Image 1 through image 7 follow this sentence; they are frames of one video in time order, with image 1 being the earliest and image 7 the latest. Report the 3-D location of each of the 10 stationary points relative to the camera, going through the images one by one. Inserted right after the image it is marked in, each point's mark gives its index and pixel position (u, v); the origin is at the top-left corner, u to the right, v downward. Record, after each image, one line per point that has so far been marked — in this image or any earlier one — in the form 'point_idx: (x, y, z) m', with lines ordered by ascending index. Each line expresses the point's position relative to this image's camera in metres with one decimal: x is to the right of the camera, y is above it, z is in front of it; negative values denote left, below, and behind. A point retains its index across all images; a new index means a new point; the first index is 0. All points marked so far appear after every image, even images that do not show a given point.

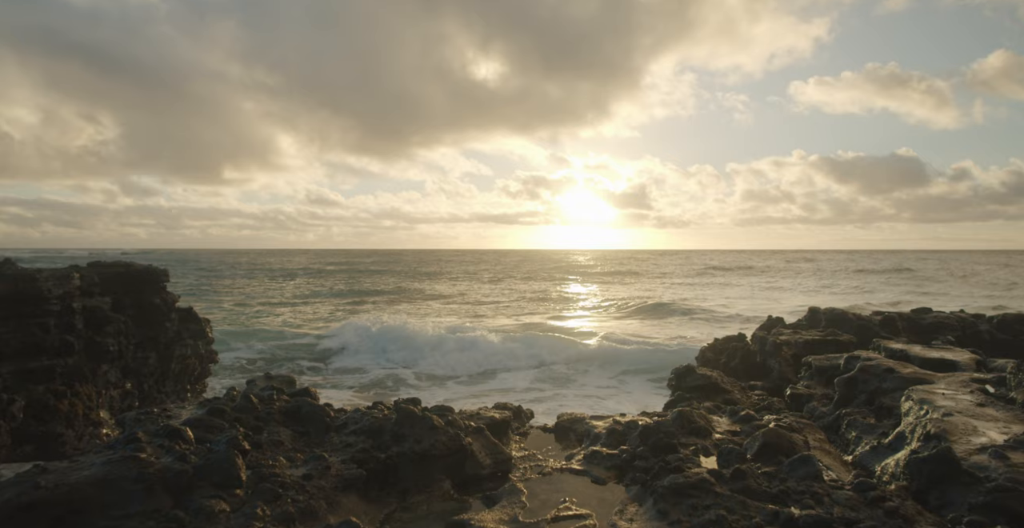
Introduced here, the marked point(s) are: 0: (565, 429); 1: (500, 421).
0: (+0.8, -2.6, +9.9) m
1: (-0.2, -2.2, +8.9) m
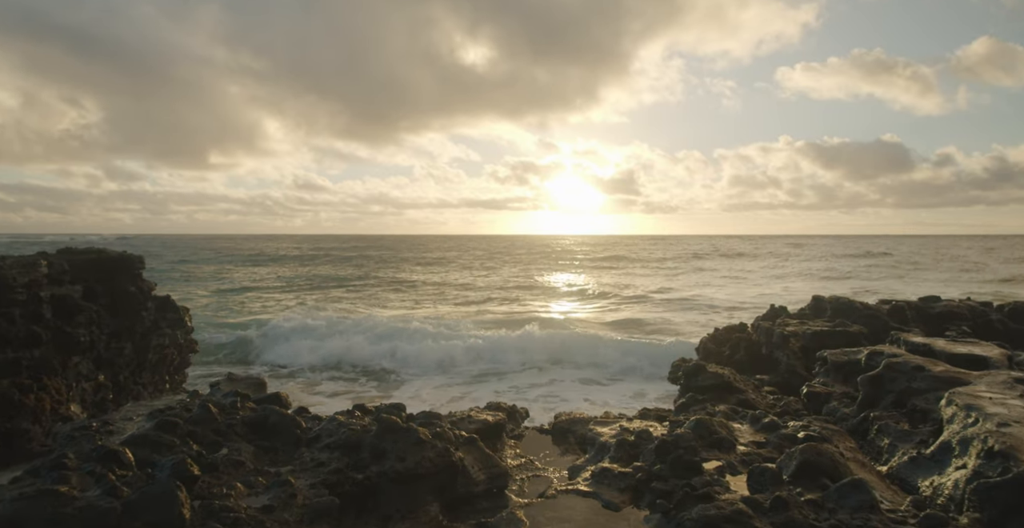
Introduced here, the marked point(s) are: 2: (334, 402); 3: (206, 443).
0: (+0.7, -2.4, +9.1) m
1: (-0.2, -2.1, +8.2) m
2: (-3.6, -2.9, +13.1) m
3: (-2.6, -1.5, +5.5) m
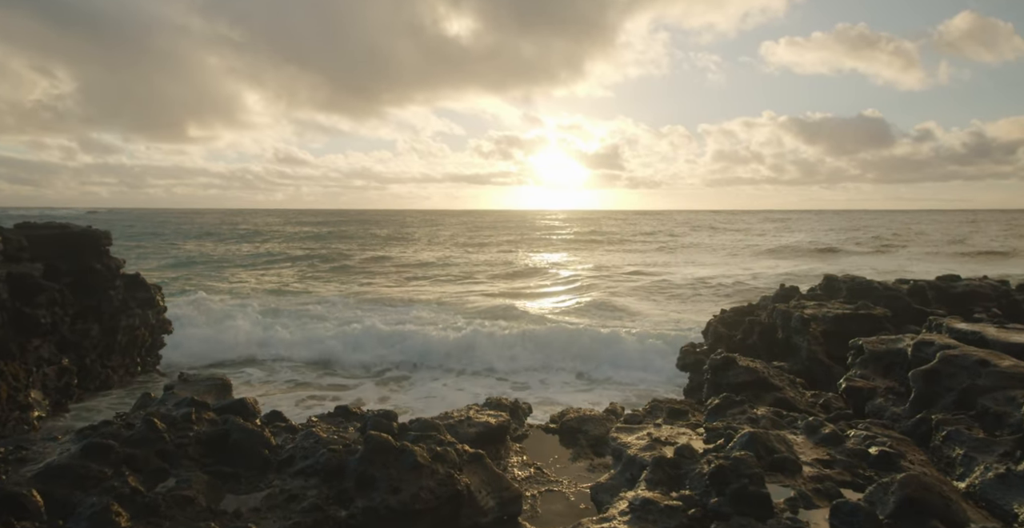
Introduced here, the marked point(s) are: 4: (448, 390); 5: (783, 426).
0: (+0.8, -2.1, +8.2) m
1: (-0.2, -1.8, +7.2) m
2: (-3.7, -2.4, +12.1) m
3: (-2.5, -1.4, +4.4) m
4: (-1.3, -2.6, +12.7) m
5: (+2.4, -1.4, +5.7) m
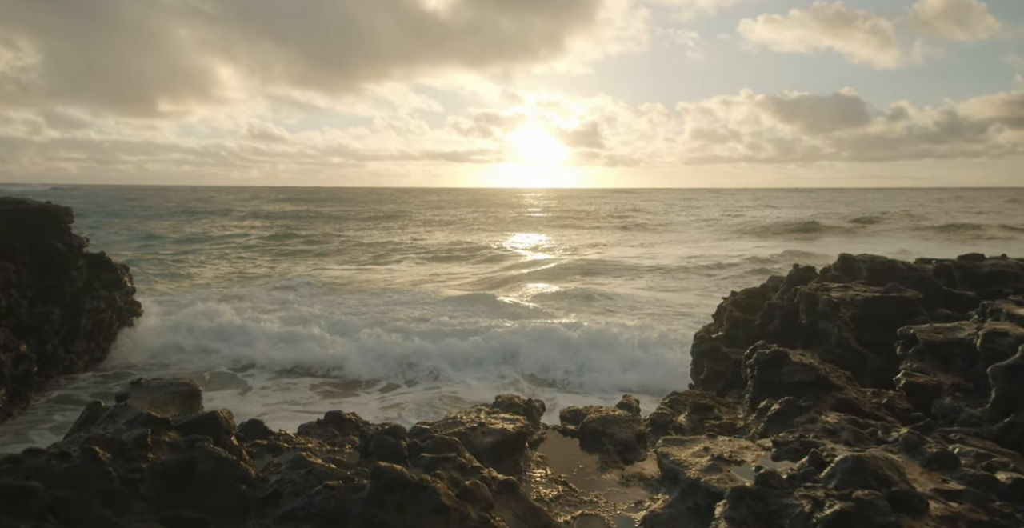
0: (+0.9, -1.9, +7.2) m
1: (0.0, -1.7, +6.2) m
2: (-3.6, -2.1, +11.0) m
3: (-2.2, -1.3, +3.3) m
4: (-1.3, -2.2, +11.7) m
5: (+2.6, -1.3, +4.7) m
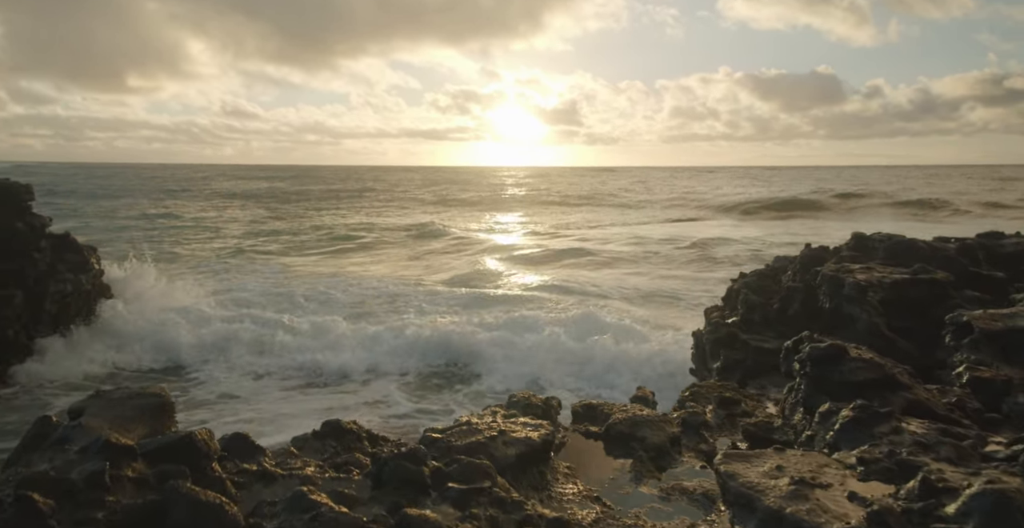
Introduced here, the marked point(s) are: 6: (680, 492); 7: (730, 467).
0: (+1.1, -1.8, +6.4) m
1: (+0.2, -1.5, +5.4) m
2: (-3.6, -1.8, +10.1) m
3: (-1.9, -1.3, +2.4) m
4: (-1.2, -1.9, +10.9) m
5: (+2.9, -1.2, +4.0) m
6: (+1.4, -1.9, +5.4) m
7: (+1.5, -1.4, +4.3) m
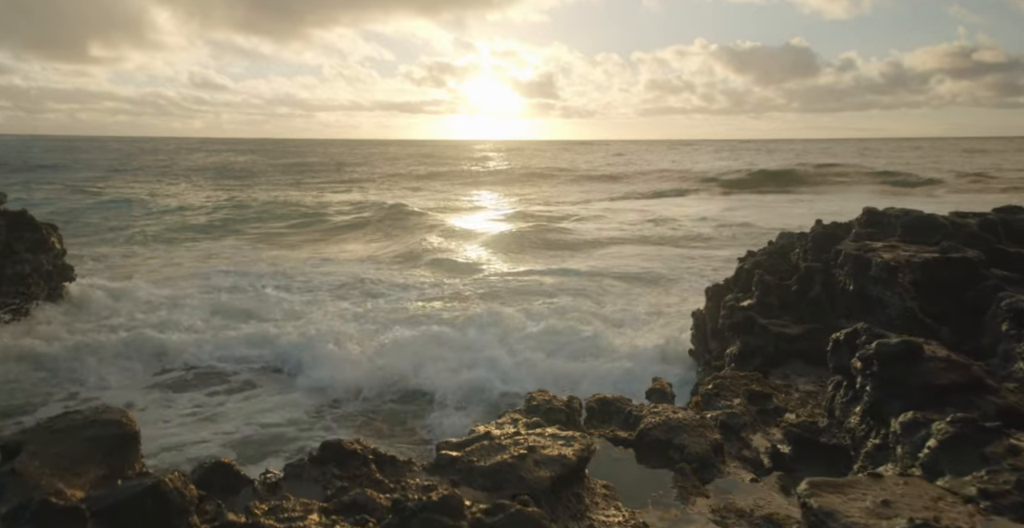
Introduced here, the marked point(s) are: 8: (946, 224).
0: (+1.3, -1.6, +5.7) m
1: (+0.5, -1.5, +4.6) m
2: (-3.5, -1.6, +9.2) m
3: (-1.6, -1.4, +1.6) m
4: (-1.2, -1.6, +10.1) m
5: (+3.2, -1.2, +3.3) m
6: (+1.7, -1.8, +4.7) m
7: (+1.8, -1.3, +3.6) m
8: (+7.4, +0.7, +10.9) m
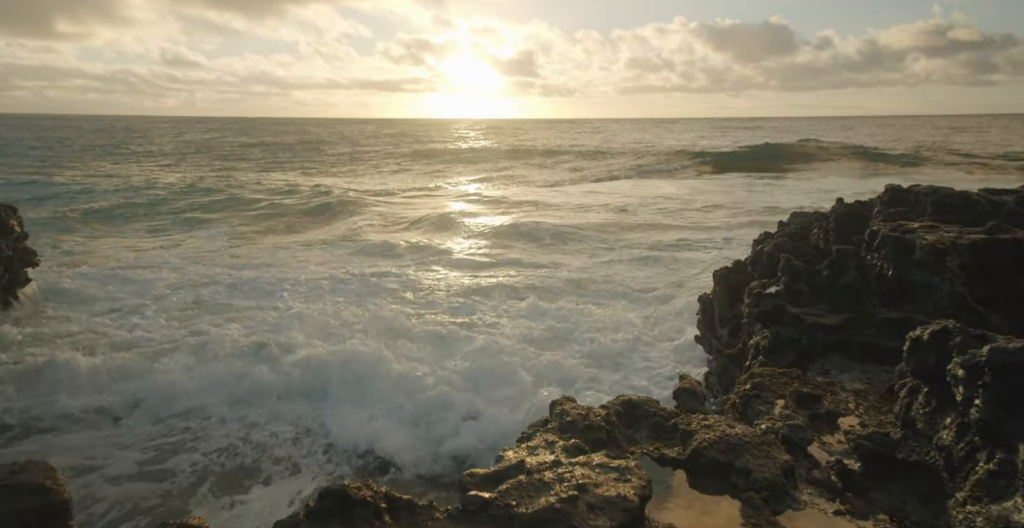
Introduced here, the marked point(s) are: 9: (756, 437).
0: (+1.5, -1.5, +4.8) m
1: (+0.7, -1.4, +3.7) m
2: (-3.4, -1.4, +8.2) m
3: (-1.2, -1.4, +0.6) m
4: (-1.1, -1.4, +9.1) m
5: (+3.5, -1.1, +2.5) m
6: (+1.9, -1.8, +3.9) m
7: (+2.1, -1.3, +2.7) m
8: (+7.5, +1.0, +10.1) m
9: (+1.9, -1.4, +5.1) m
